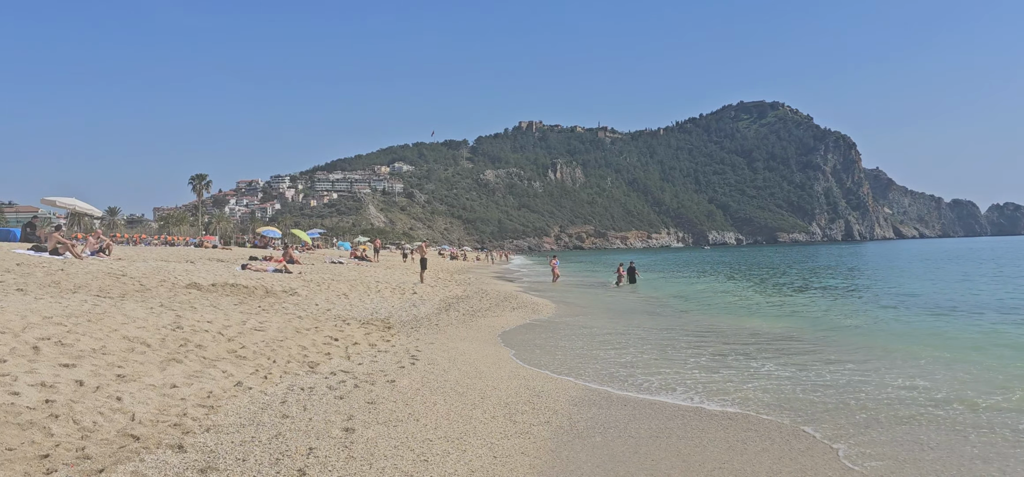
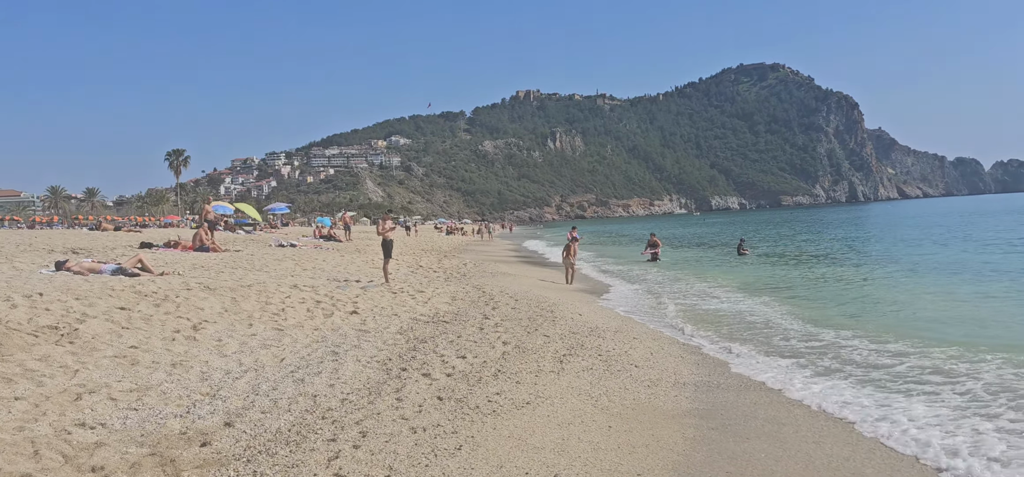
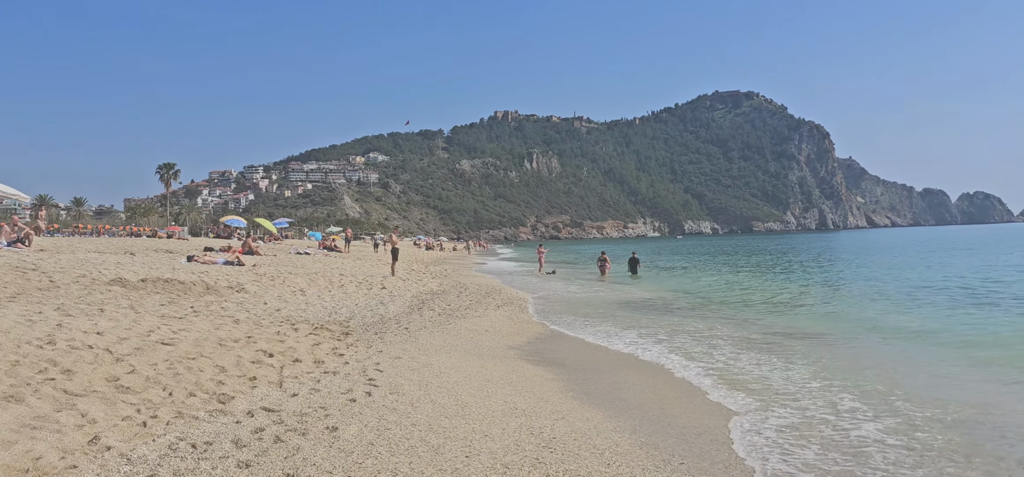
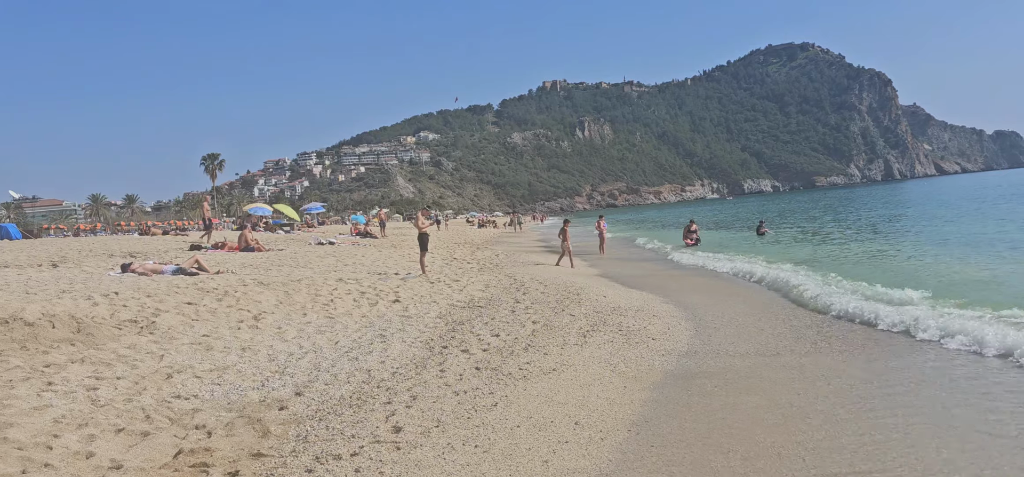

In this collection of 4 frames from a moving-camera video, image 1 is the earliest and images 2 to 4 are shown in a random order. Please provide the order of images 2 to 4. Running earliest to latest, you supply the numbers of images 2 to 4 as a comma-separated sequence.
3, 4, 2
